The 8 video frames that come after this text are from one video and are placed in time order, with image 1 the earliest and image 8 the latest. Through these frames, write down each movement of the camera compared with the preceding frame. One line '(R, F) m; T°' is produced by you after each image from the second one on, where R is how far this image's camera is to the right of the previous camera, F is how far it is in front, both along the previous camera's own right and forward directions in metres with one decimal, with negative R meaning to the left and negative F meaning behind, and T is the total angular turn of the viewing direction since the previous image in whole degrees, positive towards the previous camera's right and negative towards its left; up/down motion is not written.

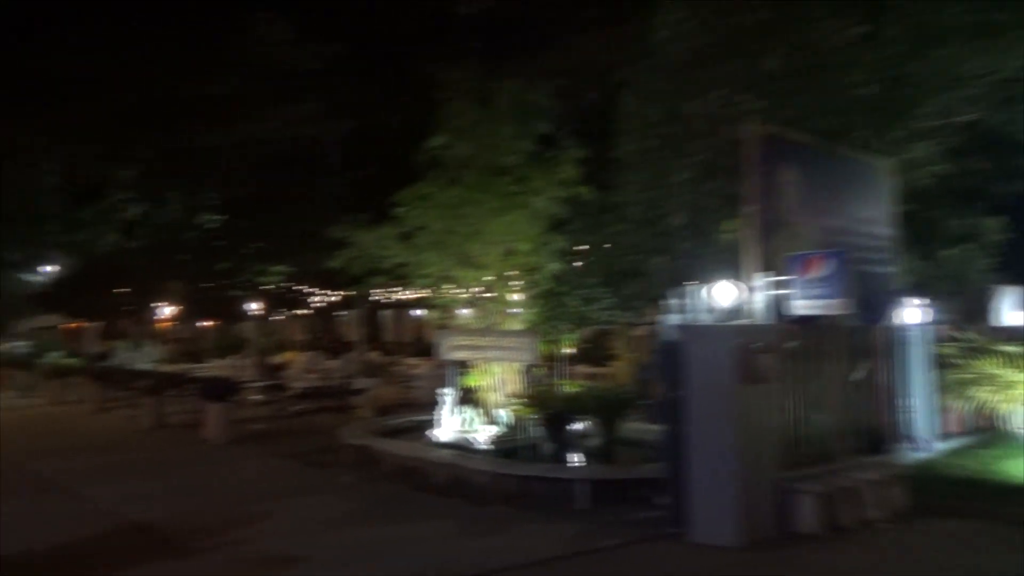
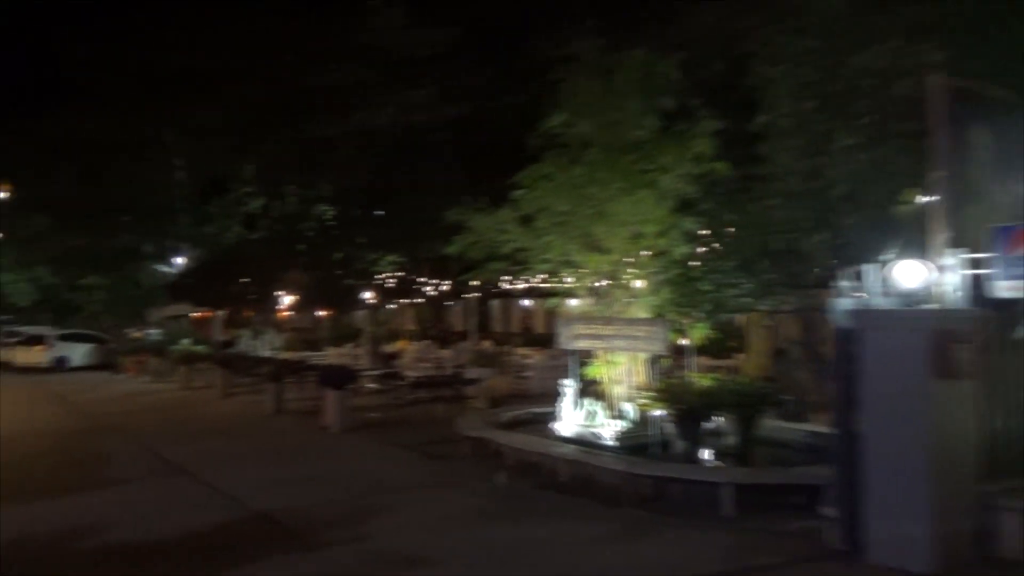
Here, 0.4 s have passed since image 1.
(-0.4, +0.7) m; -8°
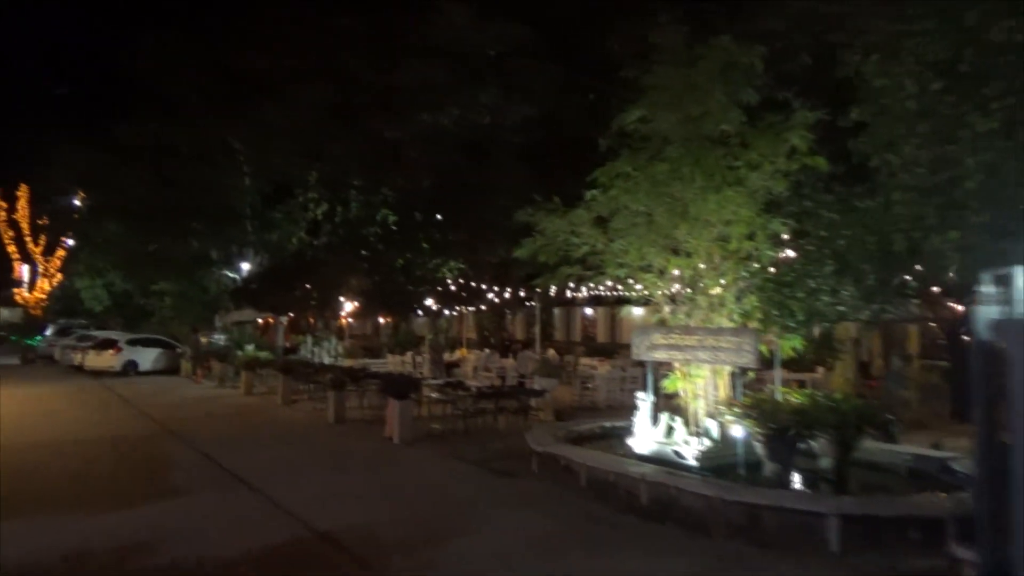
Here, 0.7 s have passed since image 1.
(-0.2, +0.7) m; -4°
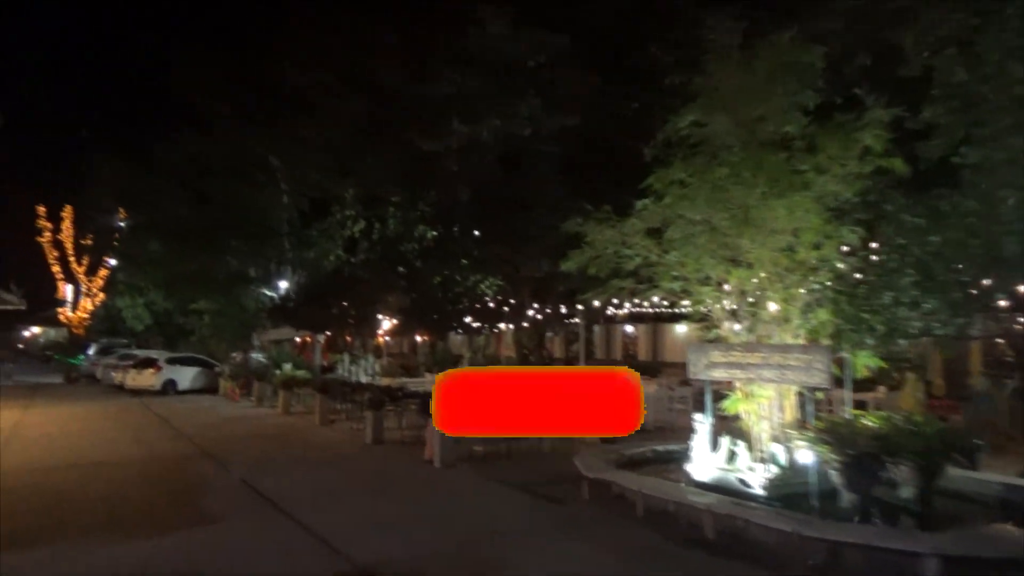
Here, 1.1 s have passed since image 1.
(-0.2, +0.6) m; -3°
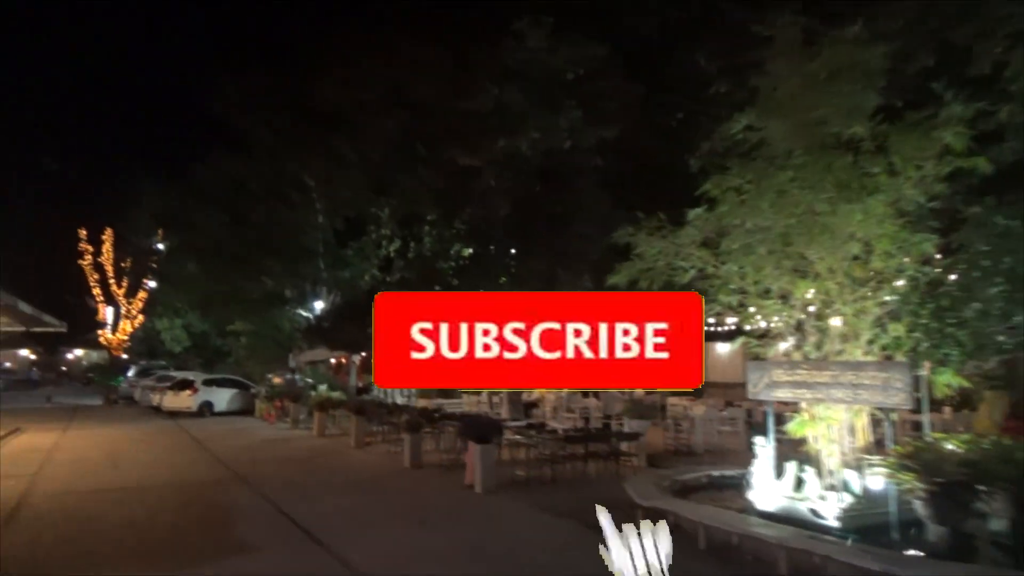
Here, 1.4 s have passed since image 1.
(-0.2, +0.6) m; -3°
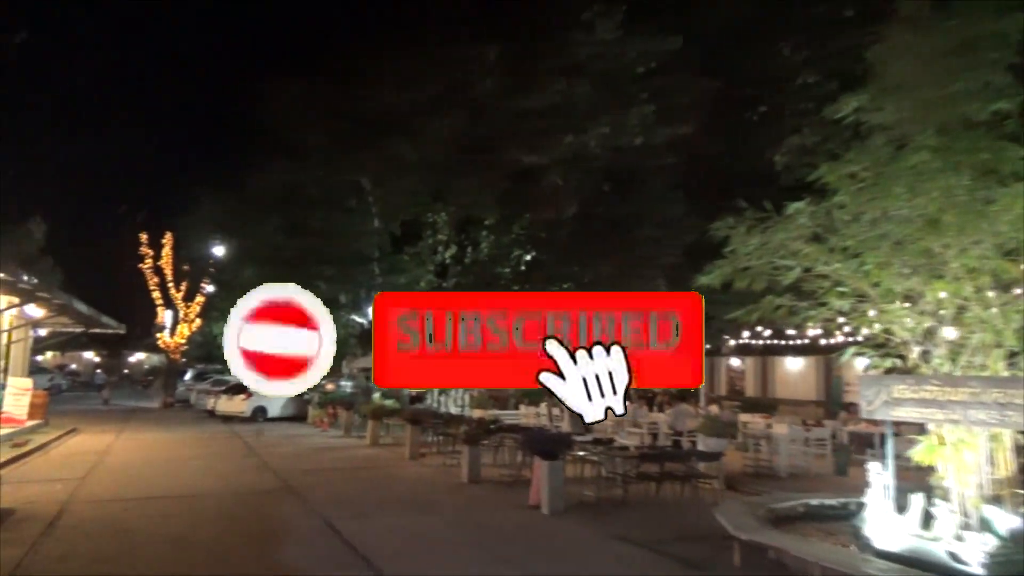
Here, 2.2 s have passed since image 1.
(-0.3, +1.1) m; -4°
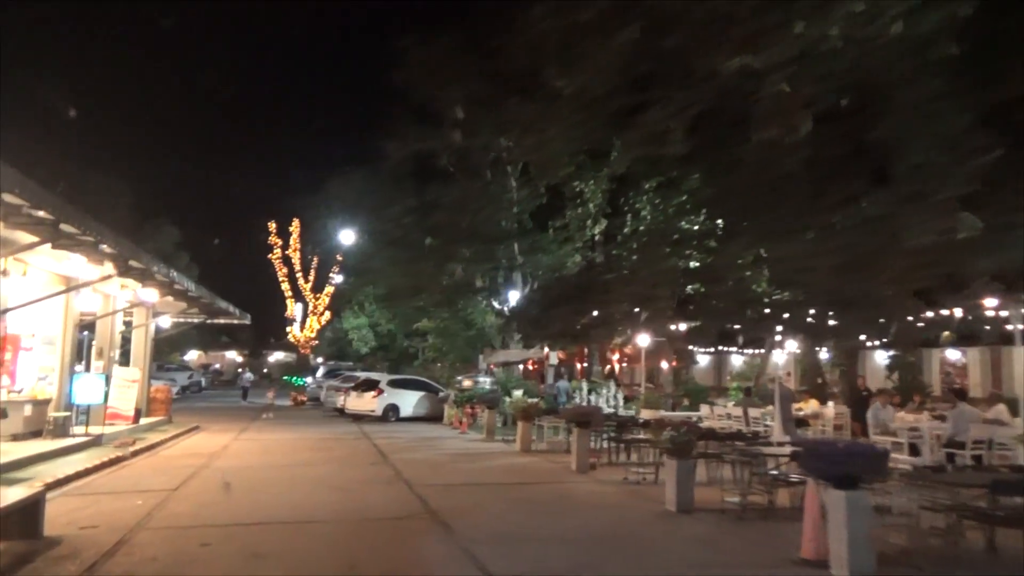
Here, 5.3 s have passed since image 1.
(-1.3, +4.2) m; -10°
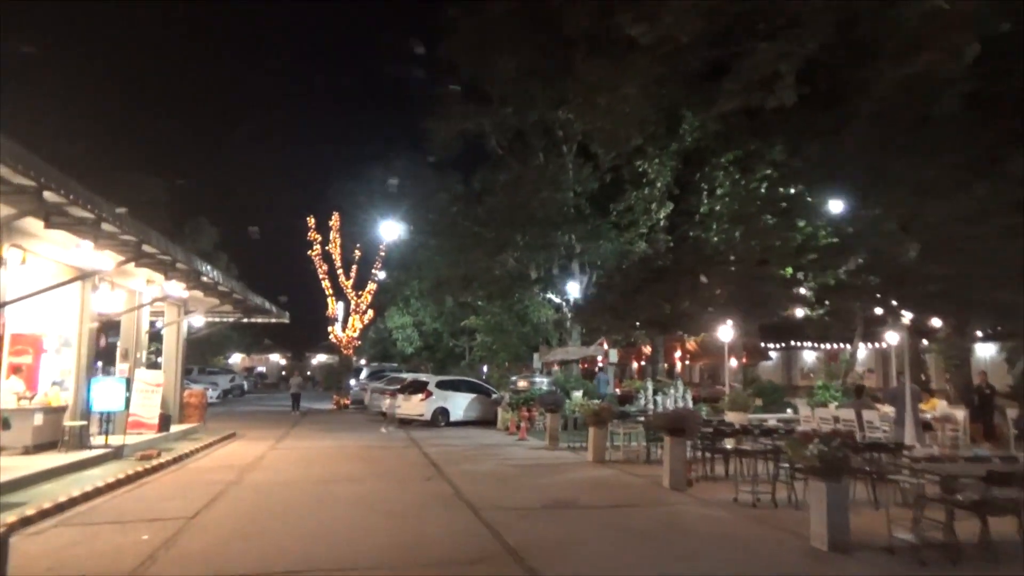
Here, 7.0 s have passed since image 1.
(-0.6, +2.3) m; -3°
